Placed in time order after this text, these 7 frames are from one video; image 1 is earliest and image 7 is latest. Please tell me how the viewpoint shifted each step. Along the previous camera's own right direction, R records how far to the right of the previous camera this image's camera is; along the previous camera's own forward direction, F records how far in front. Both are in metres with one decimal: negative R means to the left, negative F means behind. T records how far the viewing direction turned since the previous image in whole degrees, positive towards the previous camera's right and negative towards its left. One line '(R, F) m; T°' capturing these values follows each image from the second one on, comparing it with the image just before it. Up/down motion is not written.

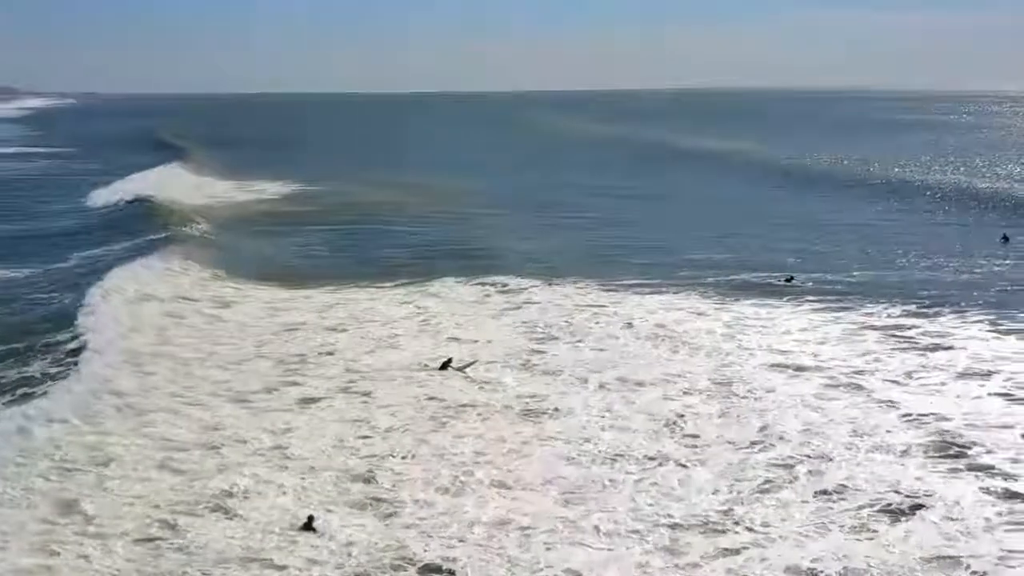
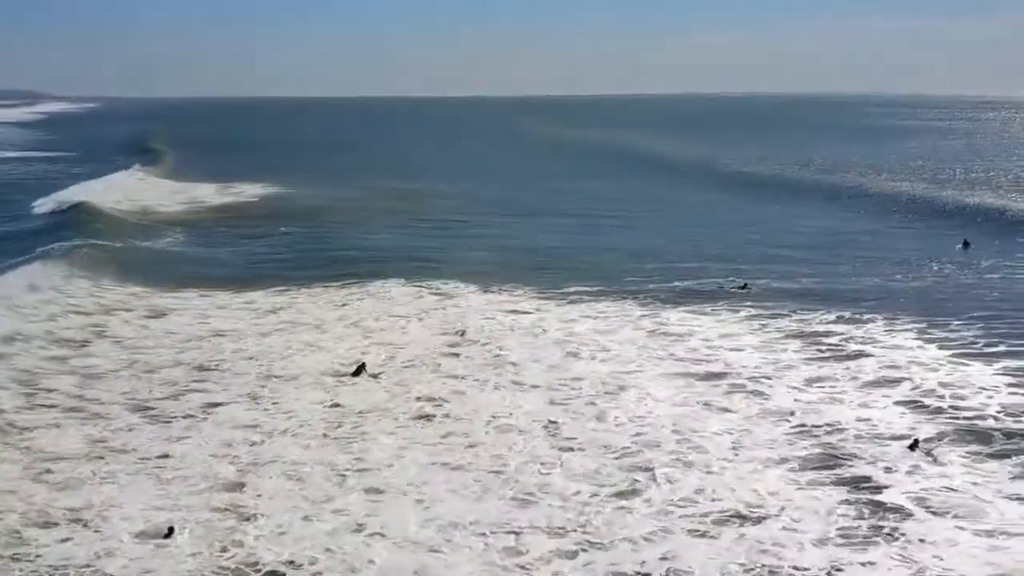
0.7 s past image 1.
(+0.9, -0.1) m; 0°
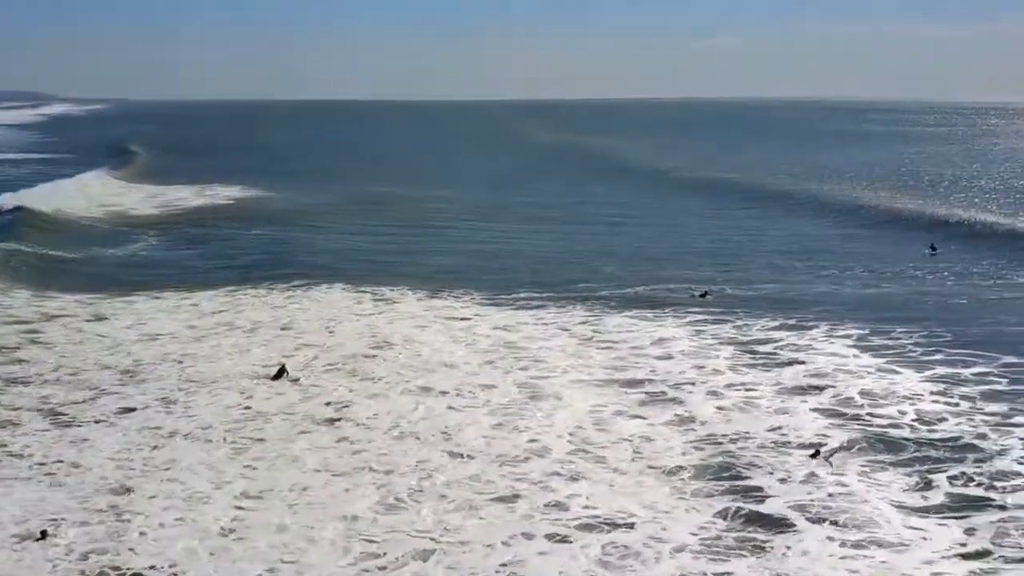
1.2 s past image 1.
(+0.8, 0.0) m; 0°
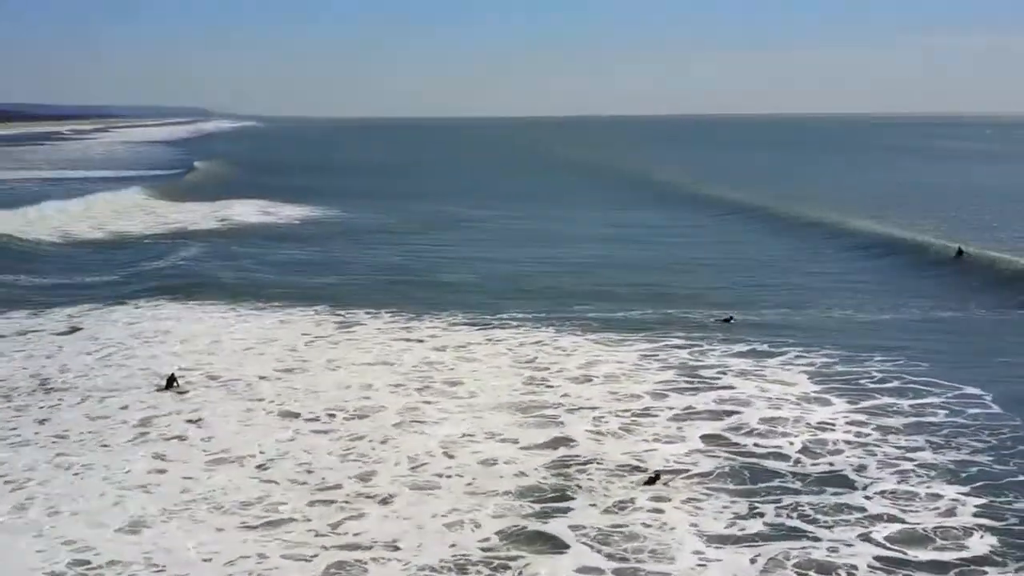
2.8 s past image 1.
(+2.4, +0.1) m; -7°
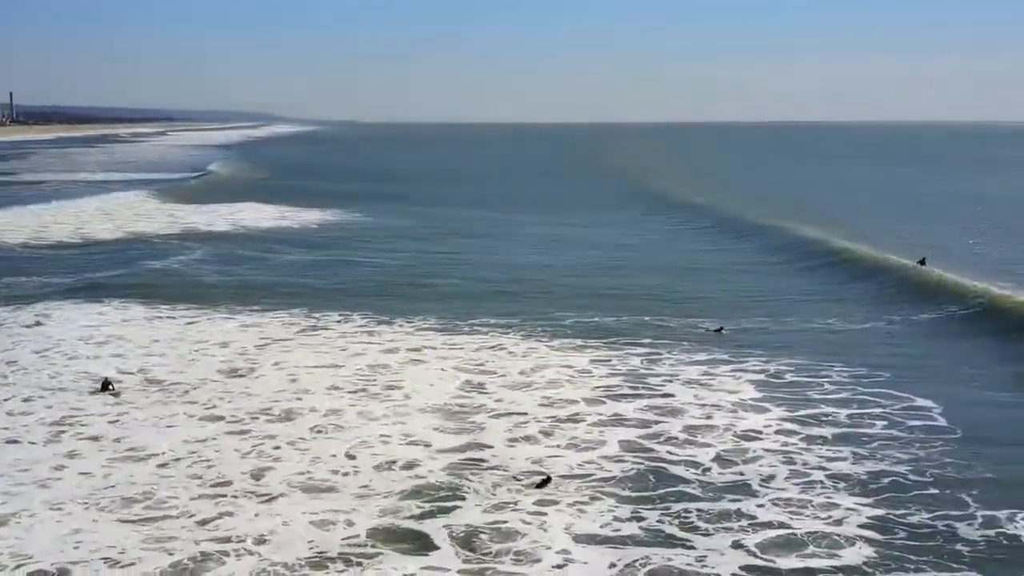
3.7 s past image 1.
(+1.2, -0.2) m; -3°
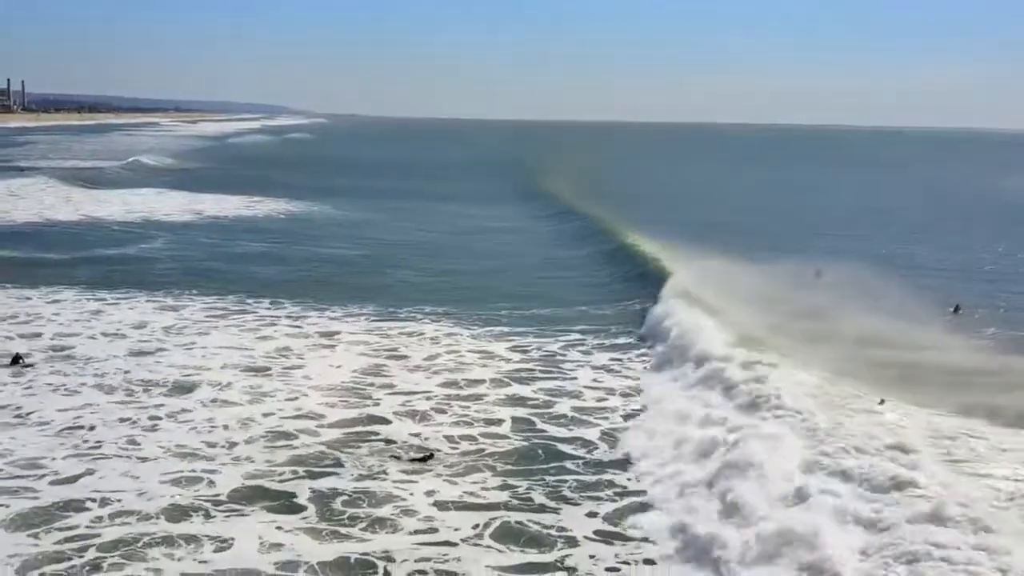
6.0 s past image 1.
(+0.9, -0.3) m; 0°
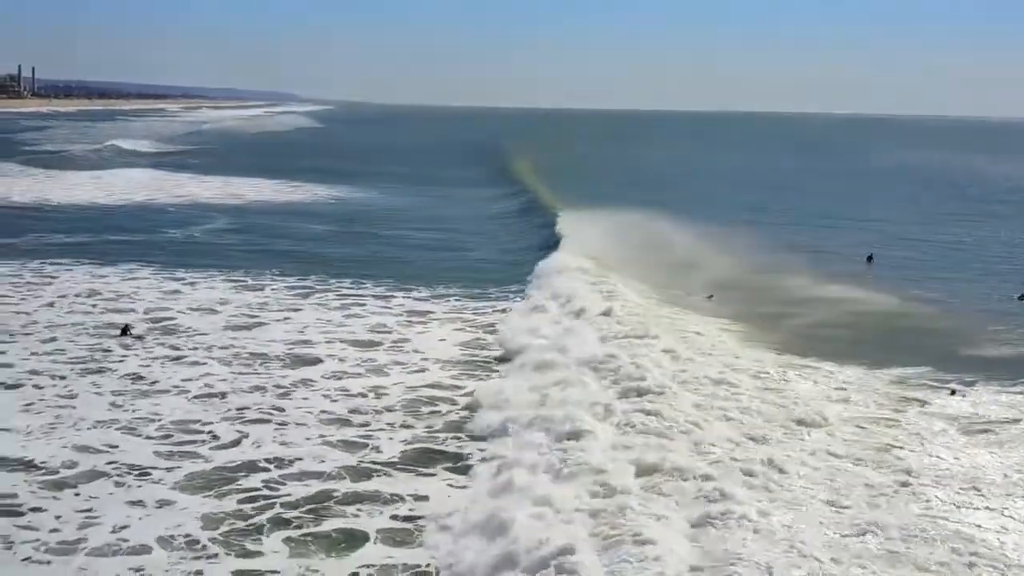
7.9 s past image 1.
(-1.0, -0.1) m; 0°
